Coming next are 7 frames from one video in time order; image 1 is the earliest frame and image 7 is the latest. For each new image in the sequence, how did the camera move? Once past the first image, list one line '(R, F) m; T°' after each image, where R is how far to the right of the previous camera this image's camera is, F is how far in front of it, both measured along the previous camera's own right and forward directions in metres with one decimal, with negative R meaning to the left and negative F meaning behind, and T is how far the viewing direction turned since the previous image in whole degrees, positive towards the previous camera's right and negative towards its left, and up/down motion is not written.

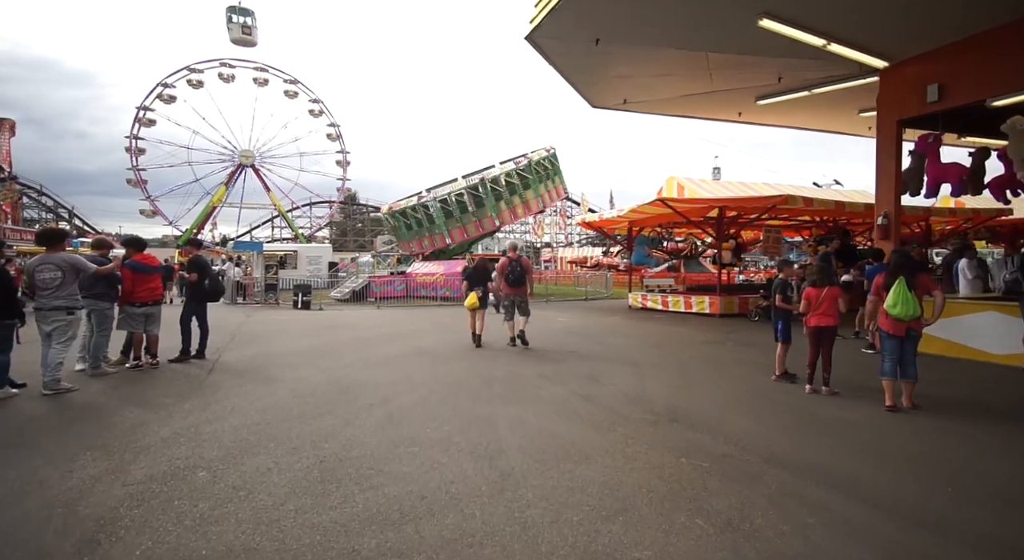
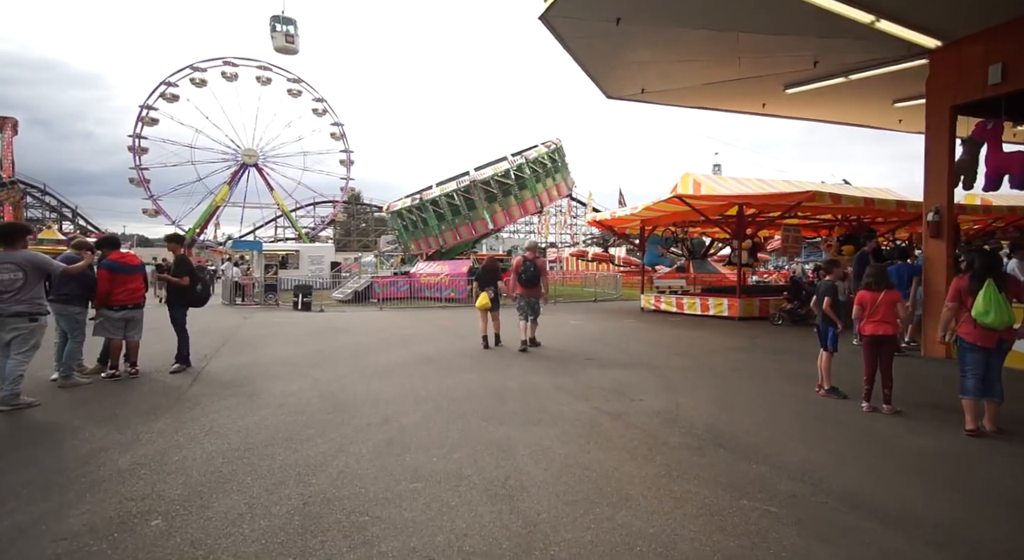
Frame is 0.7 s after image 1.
(-0.1, +0.6) m; 0°
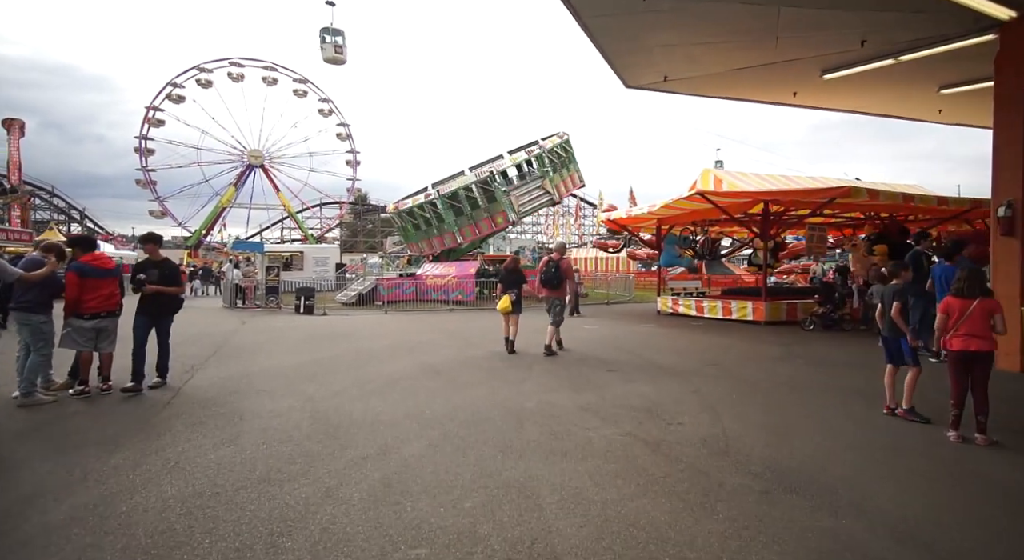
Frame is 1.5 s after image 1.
(-0.1, +0.7) m; -1°
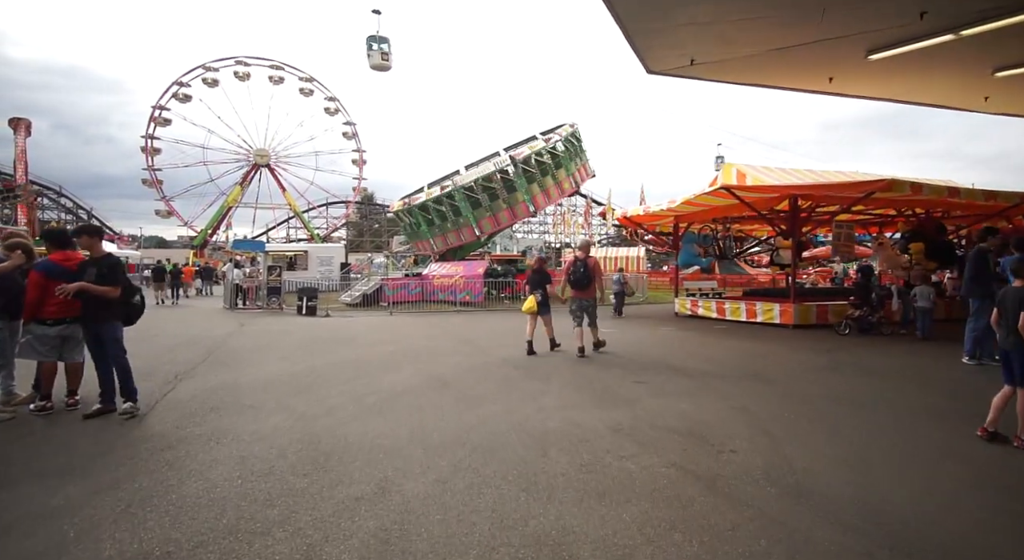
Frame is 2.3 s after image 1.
(-0.1, +0.7) m; -1°
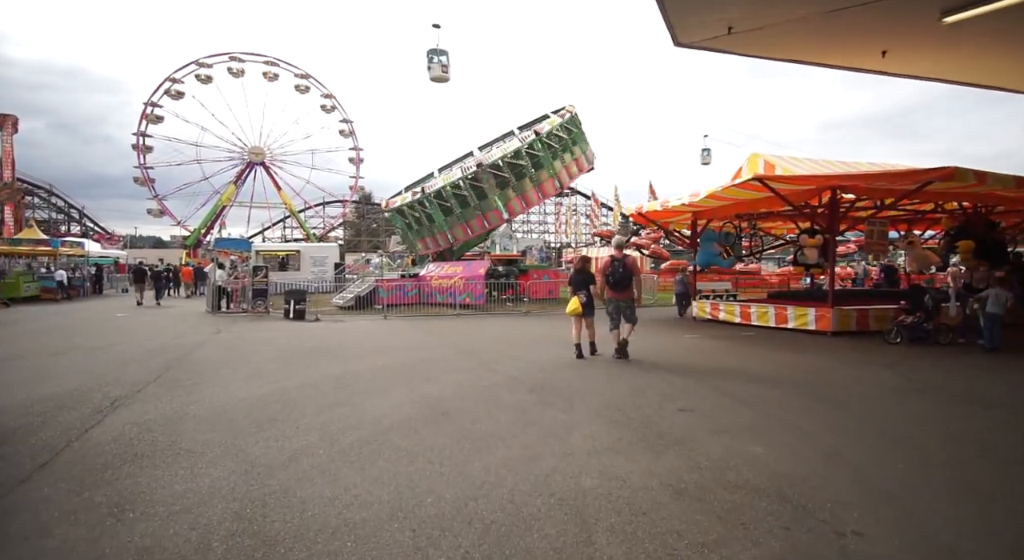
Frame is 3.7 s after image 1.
(-0.2, +1.2) m; 0°
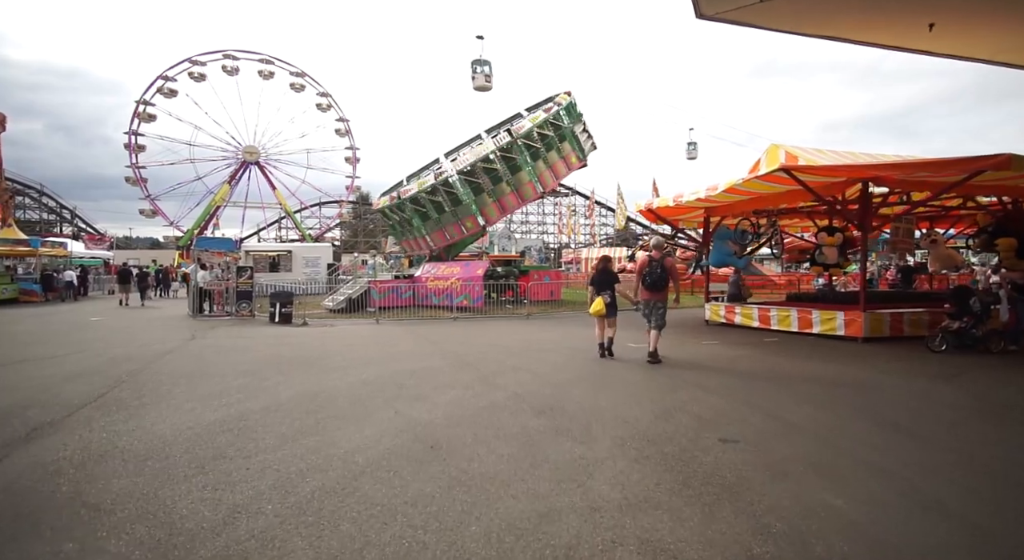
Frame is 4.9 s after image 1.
(-0.1, +0.9) m; 0°
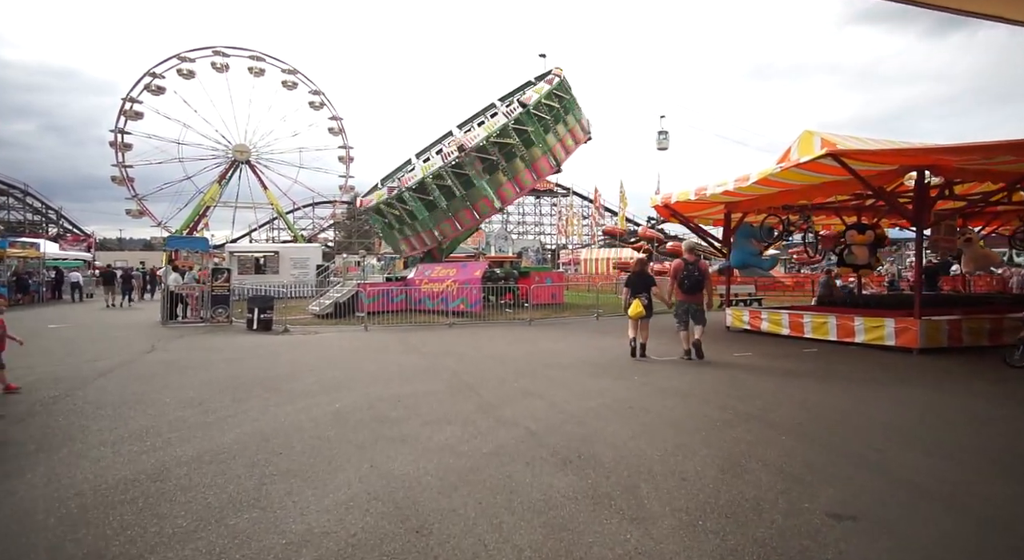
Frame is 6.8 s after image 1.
(-0.1, +1.3) m; 0°
